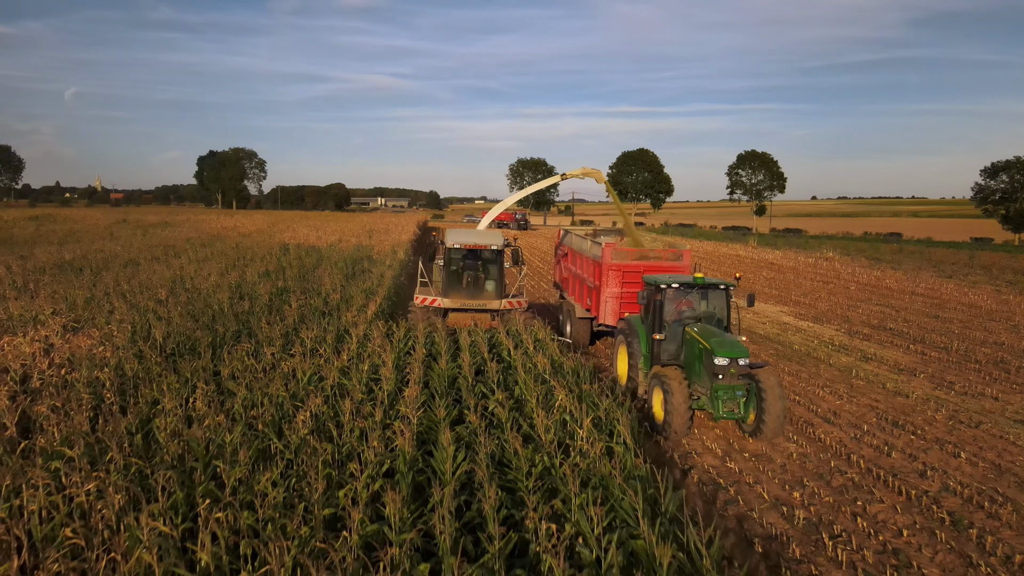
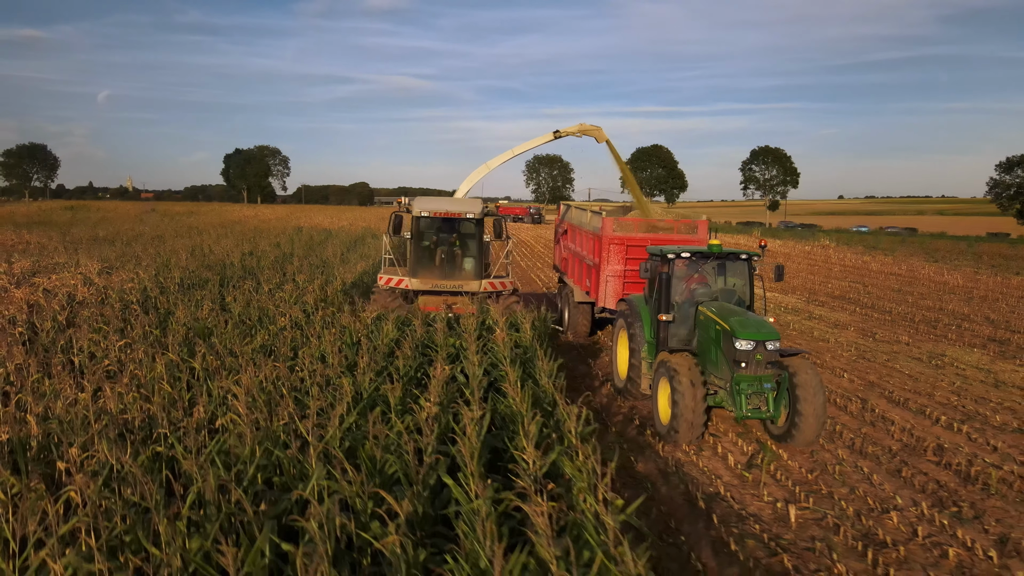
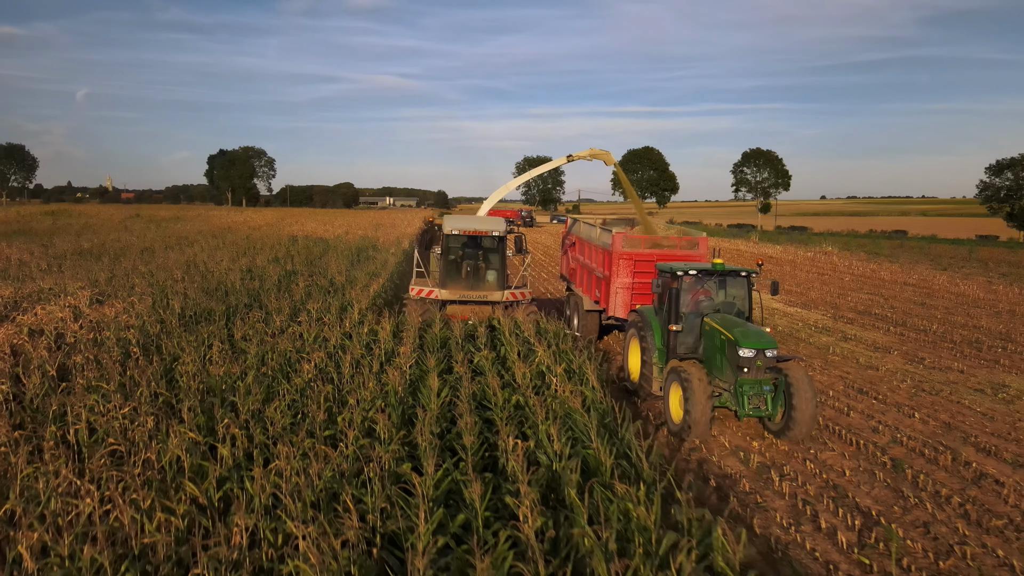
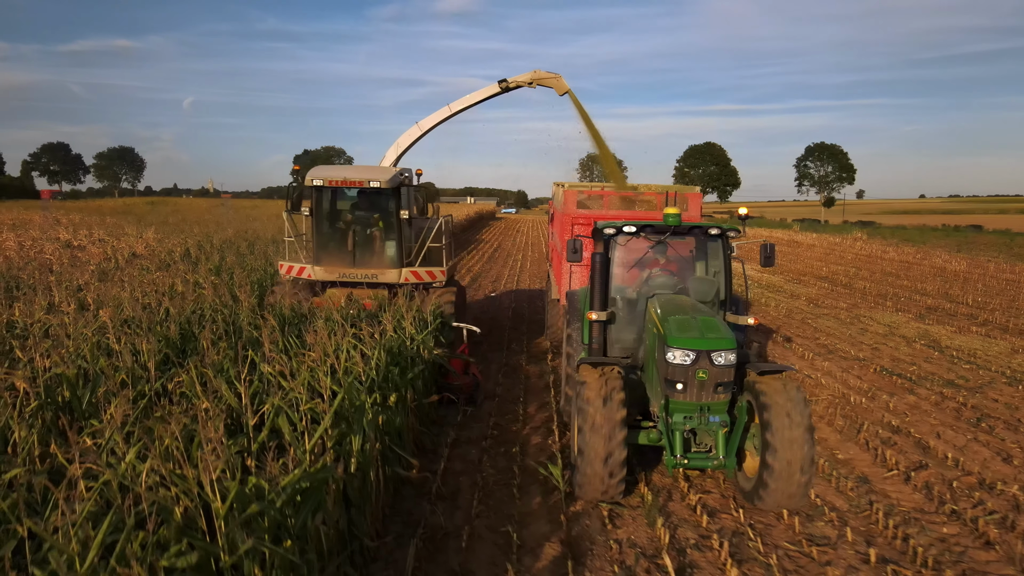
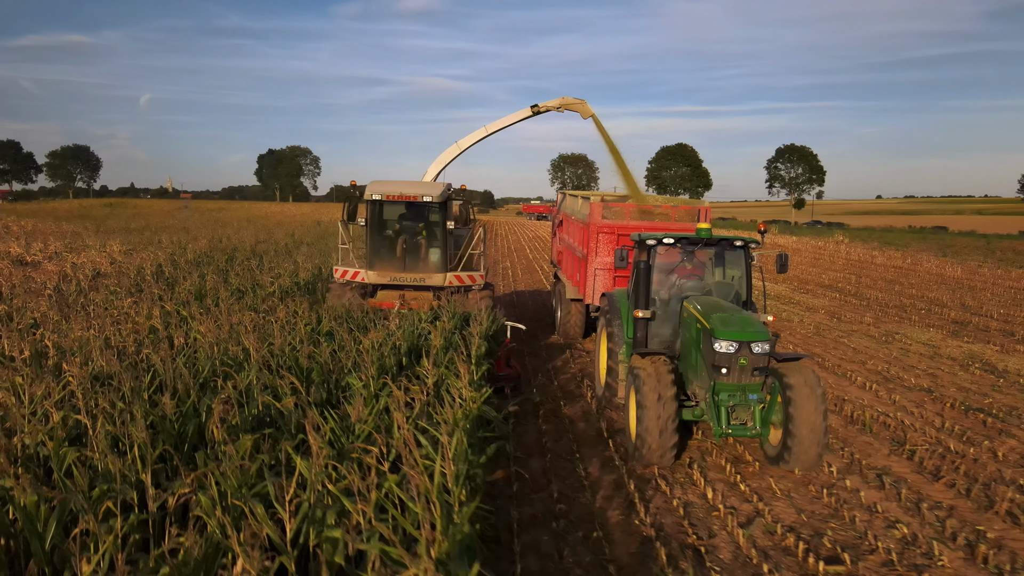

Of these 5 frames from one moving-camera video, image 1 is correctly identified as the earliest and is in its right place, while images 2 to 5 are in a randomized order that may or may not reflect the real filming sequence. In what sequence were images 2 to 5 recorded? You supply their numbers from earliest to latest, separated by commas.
3, 2, 5, 4
